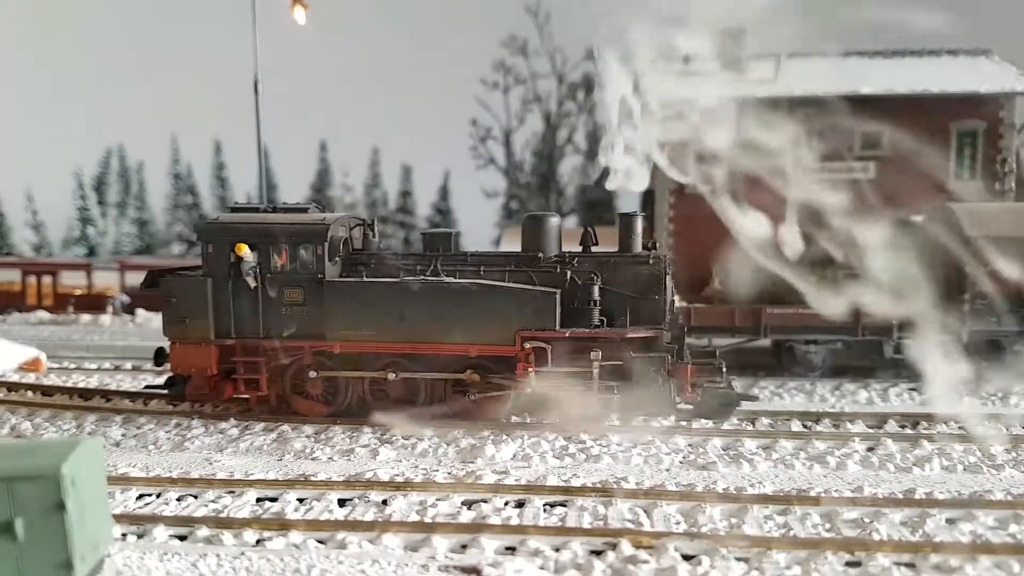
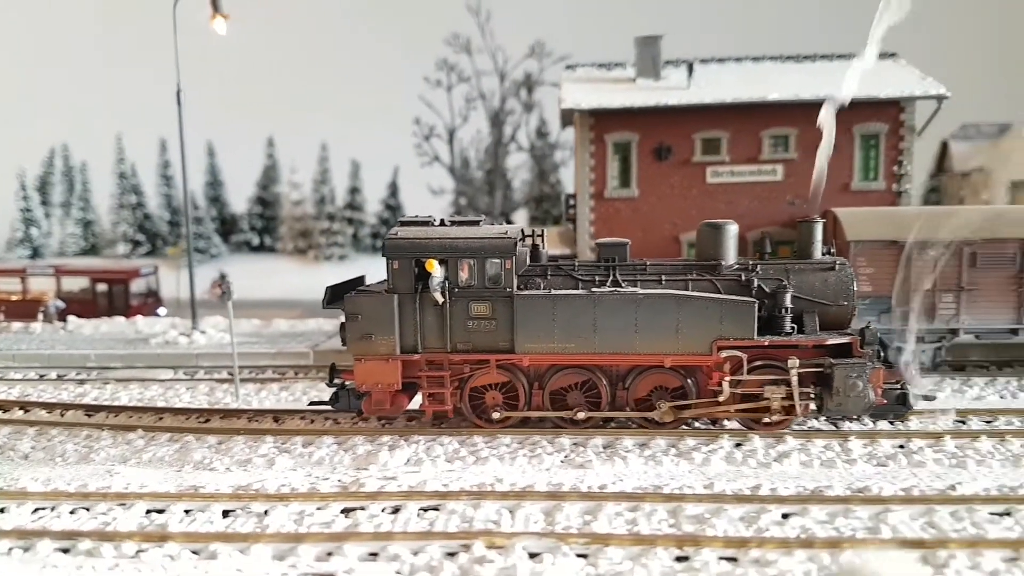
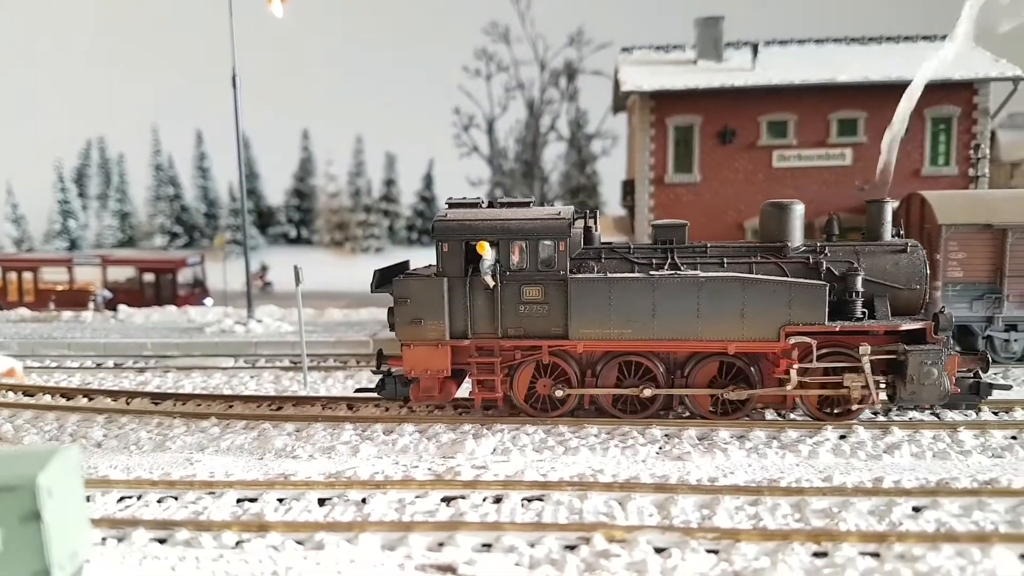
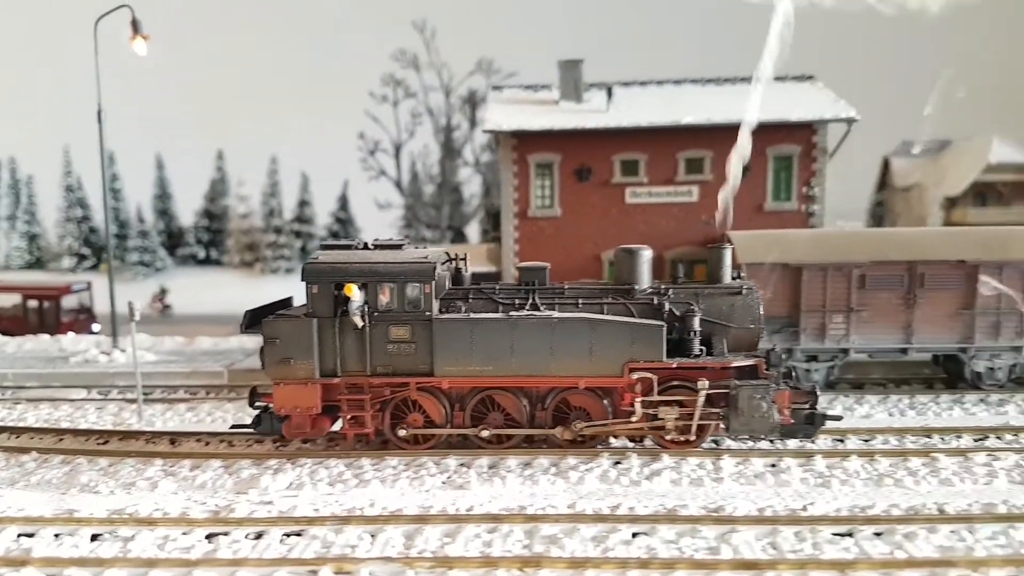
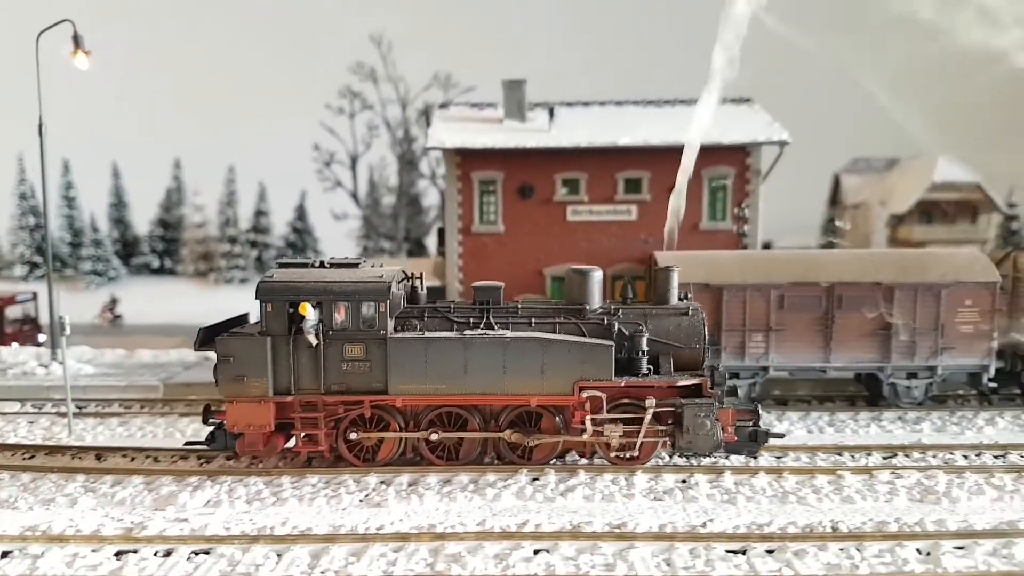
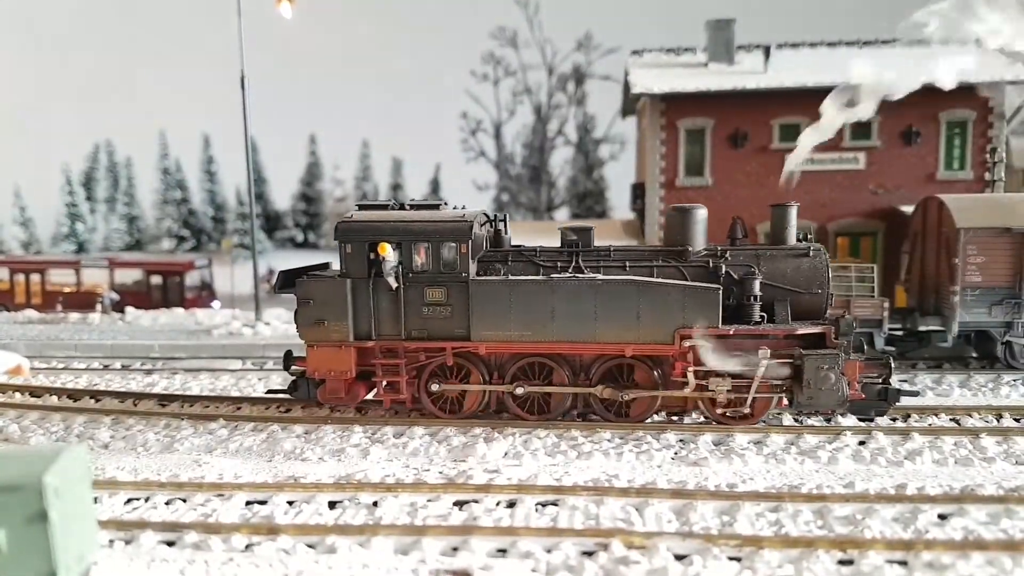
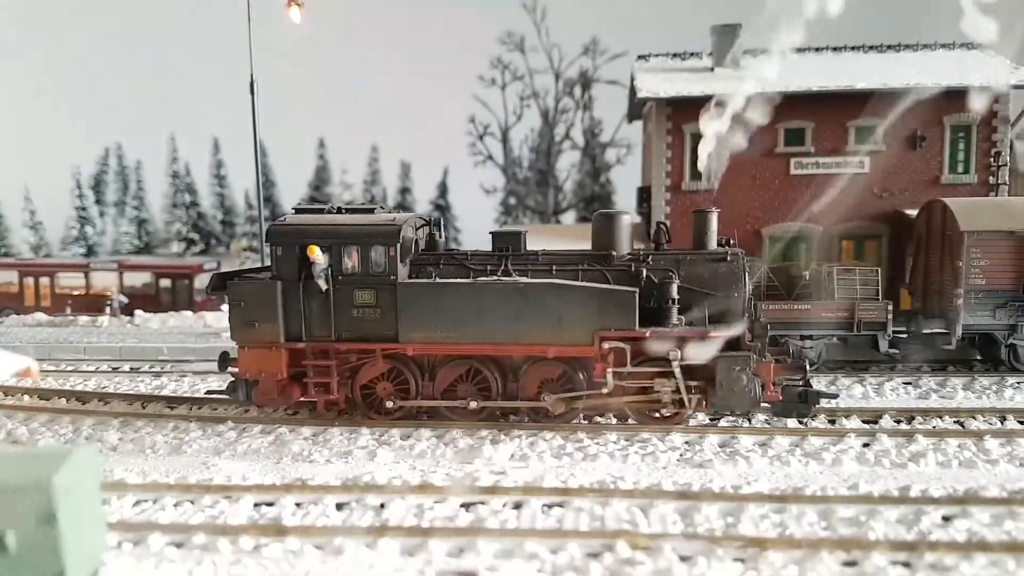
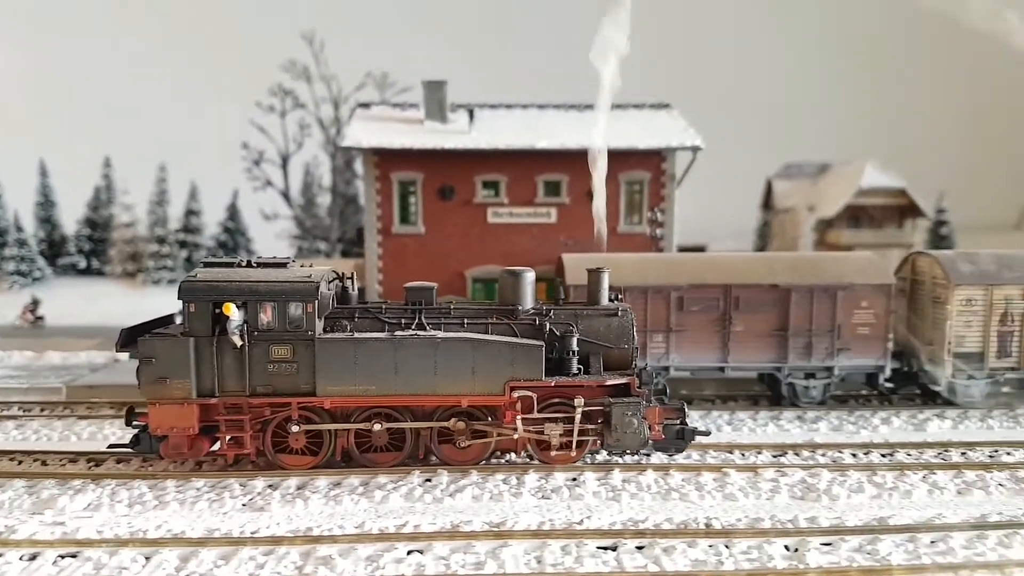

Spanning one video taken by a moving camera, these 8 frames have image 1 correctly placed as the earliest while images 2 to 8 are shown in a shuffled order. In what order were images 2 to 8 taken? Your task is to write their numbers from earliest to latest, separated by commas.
7, 6, 3, 2, 4, 5, 8
